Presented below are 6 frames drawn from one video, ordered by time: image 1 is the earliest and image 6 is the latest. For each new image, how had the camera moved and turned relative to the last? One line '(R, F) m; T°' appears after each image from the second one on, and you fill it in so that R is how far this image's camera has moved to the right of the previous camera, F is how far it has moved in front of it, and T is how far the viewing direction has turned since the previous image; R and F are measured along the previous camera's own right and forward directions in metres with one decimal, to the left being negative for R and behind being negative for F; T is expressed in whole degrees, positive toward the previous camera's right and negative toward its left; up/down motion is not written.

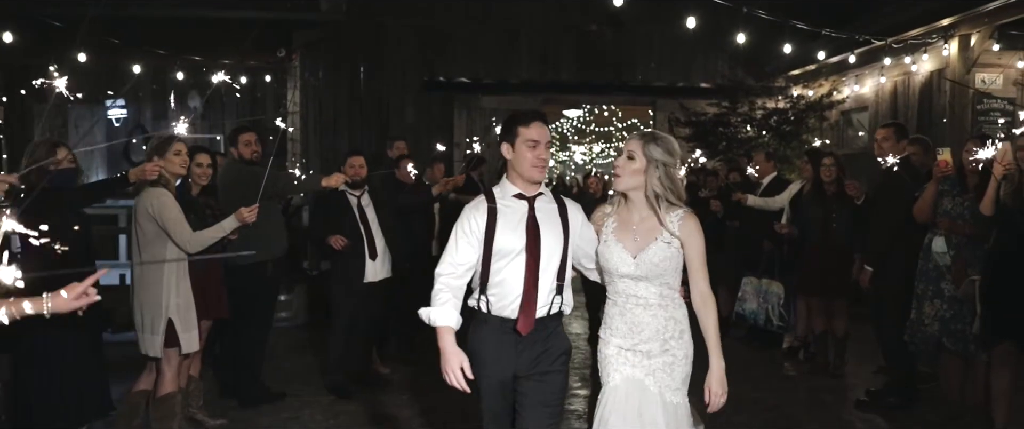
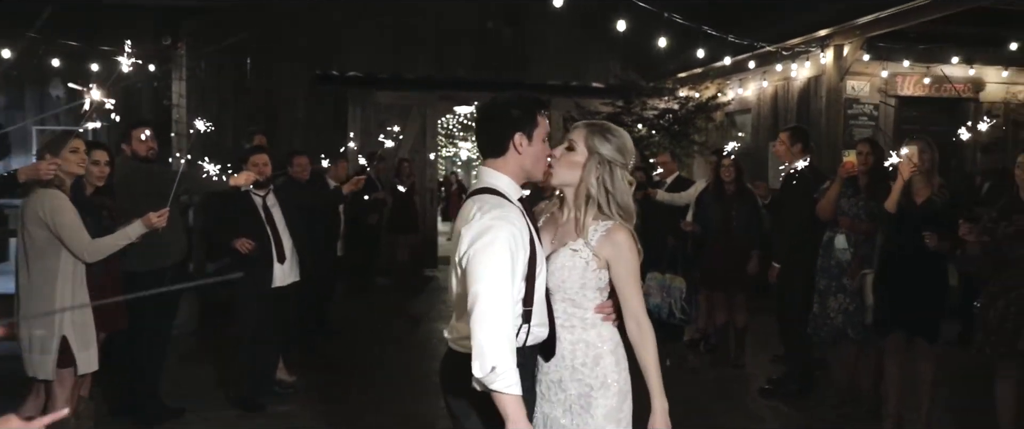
(-0.3, +0.1) m; +8°
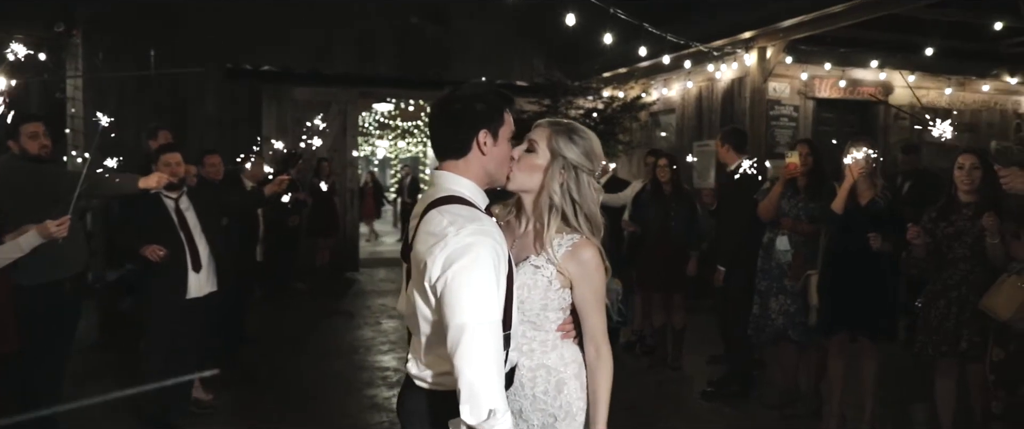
(-0.1, +0.3) m; +6°
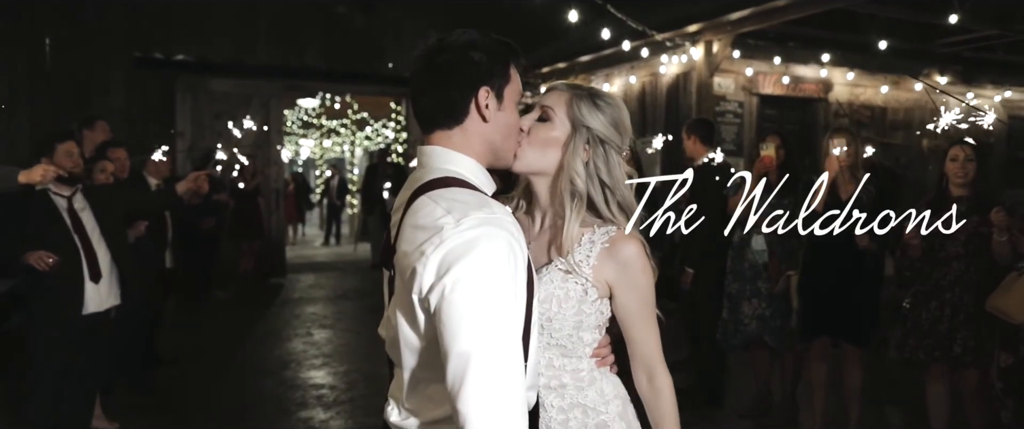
(-0.1, +0.5) m; +5°
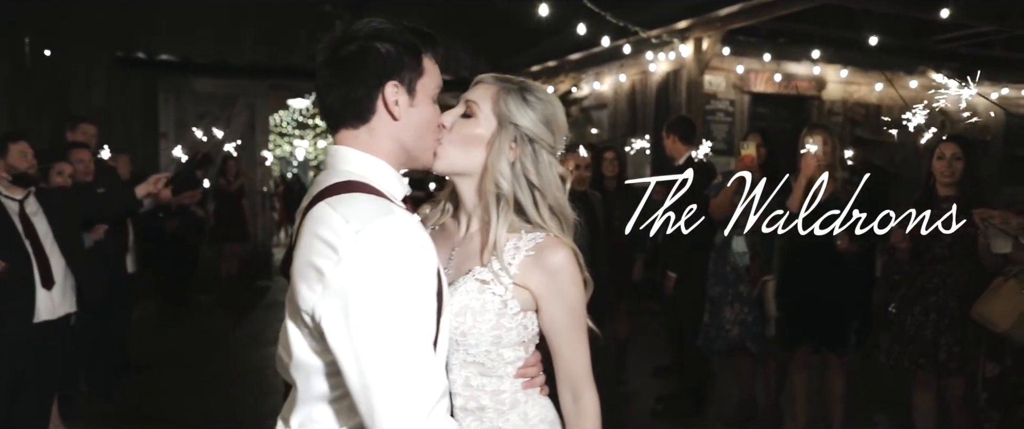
(+0.1, +0.1) m; 0°
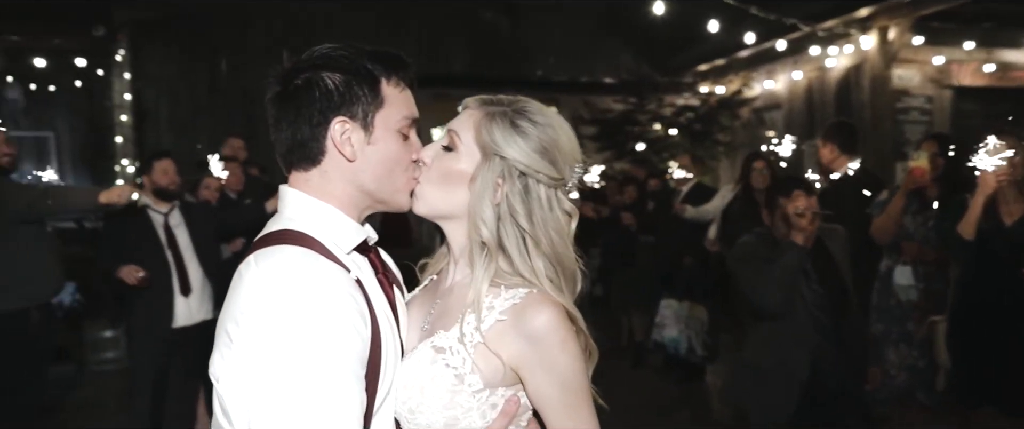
(+0.3, +0.3) m; -13°
